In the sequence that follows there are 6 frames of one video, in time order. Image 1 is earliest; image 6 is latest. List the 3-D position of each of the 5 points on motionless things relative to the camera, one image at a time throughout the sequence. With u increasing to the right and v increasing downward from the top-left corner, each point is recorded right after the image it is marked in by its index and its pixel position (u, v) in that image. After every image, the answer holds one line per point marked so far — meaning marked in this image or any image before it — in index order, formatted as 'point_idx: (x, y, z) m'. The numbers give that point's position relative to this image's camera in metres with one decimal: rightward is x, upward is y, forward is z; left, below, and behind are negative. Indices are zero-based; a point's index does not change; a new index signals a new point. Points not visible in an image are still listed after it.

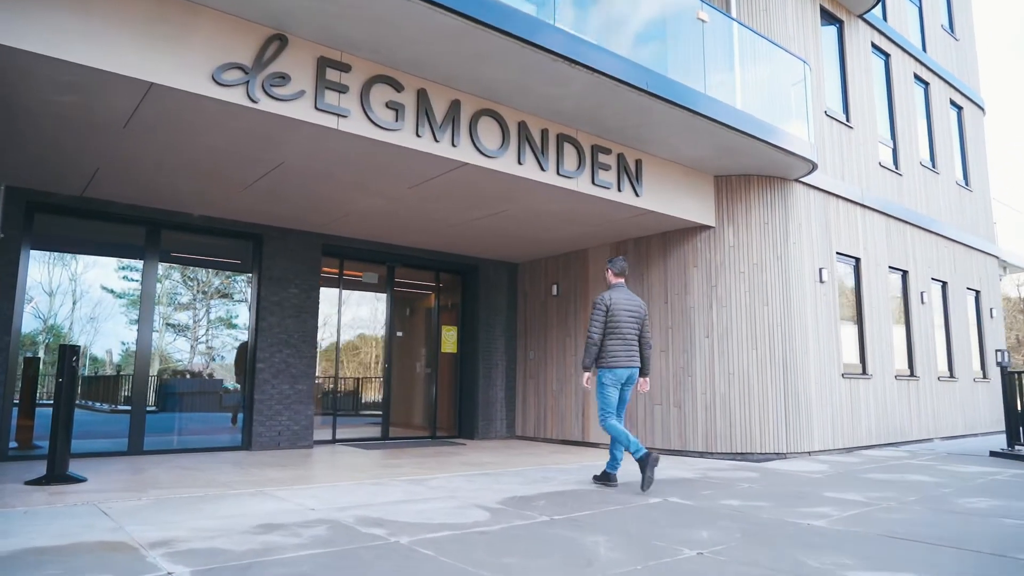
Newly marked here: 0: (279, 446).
0: (-2.9, -1.9, +8.3) m
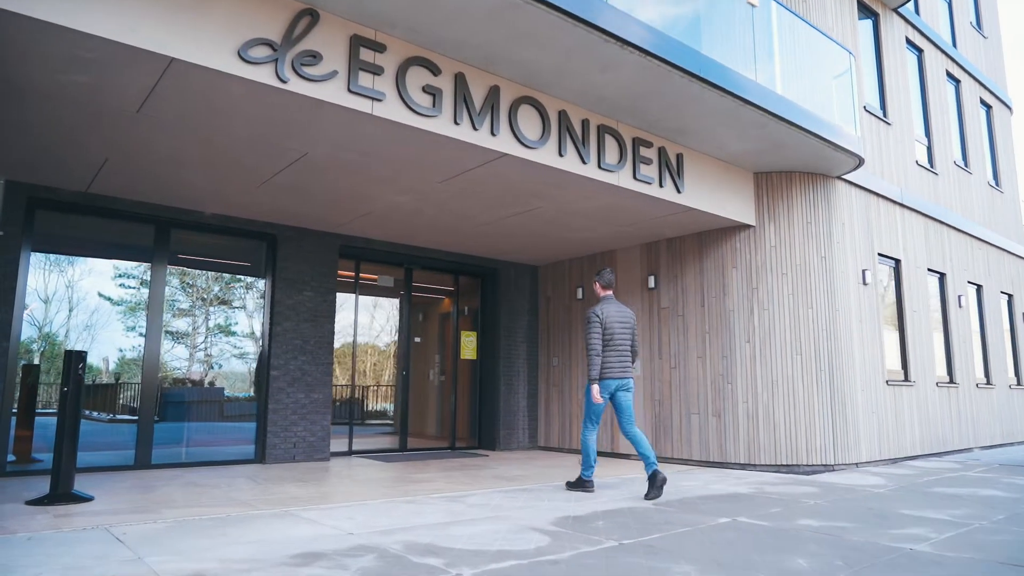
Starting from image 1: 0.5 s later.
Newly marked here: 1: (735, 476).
0: (-2.5, -2.0, +7.8) m
1: (+2.2, -1.9, +6.8) m
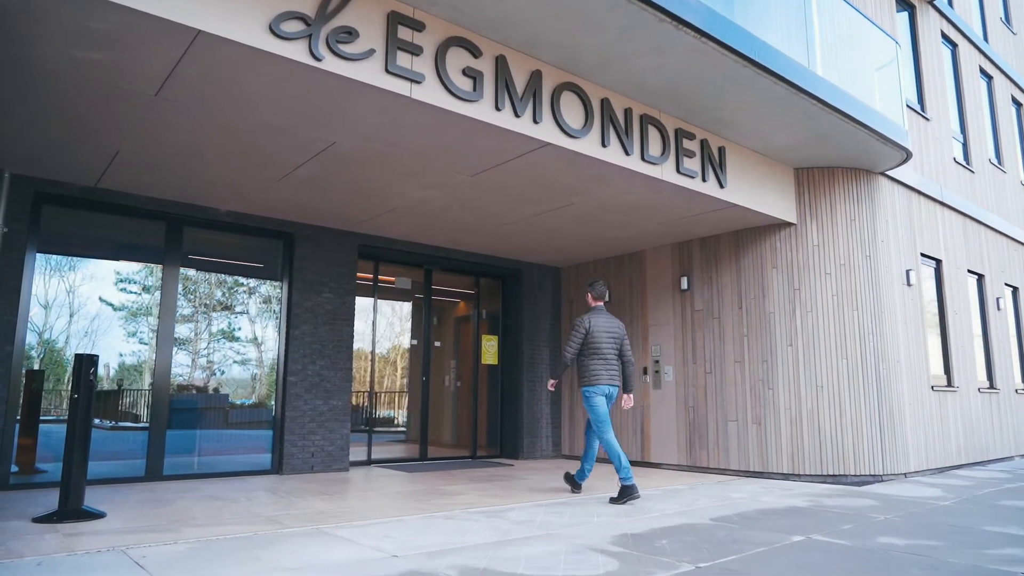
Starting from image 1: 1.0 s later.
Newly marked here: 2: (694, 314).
0: (-2.2, -2.0, +7.4) m
1: (+2.6, -1.9, +6.4) m
2: (+2.2, -0.3, +8.2) m
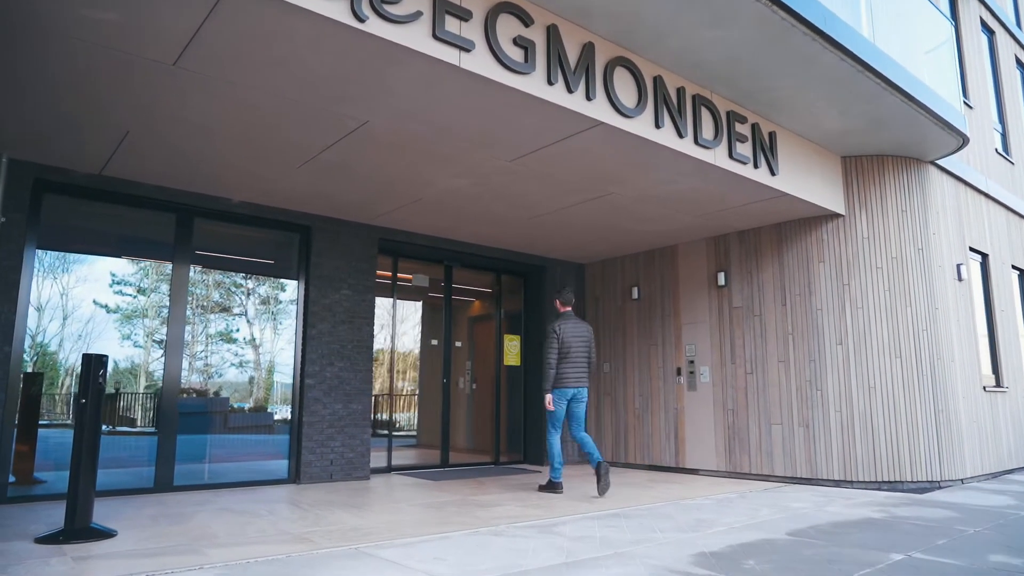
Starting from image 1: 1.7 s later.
0: (-1.9, -2.0, +6.9) m
1: (+2.9, -1.8, +6.0) m
2: (+2.5, -0.3, +7.8) m
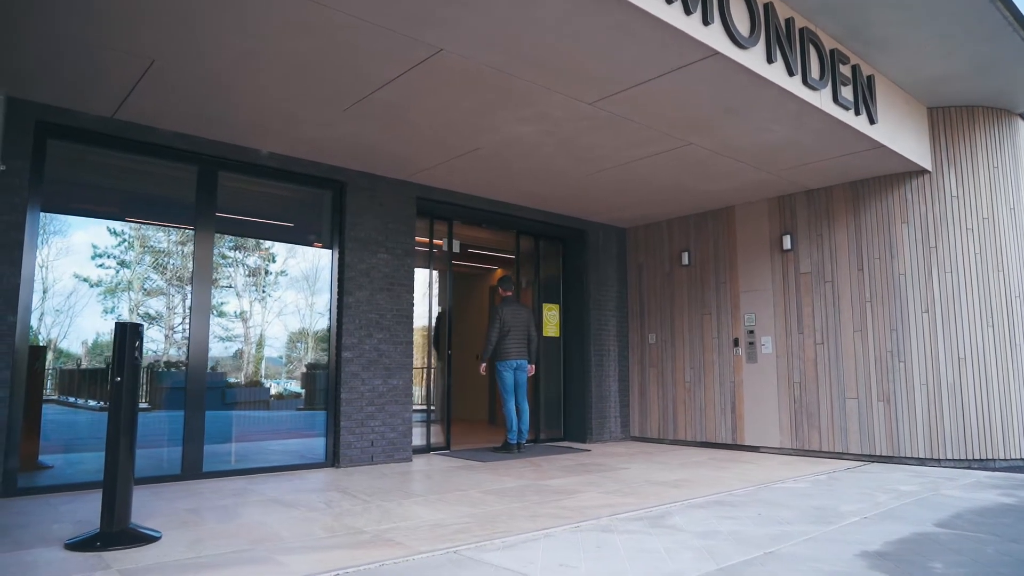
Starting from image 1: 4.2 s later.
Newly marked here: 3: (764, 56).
0: (-1.3, -1.6, +6.3) m
1: (+3.5, -1.5, +5.5) m
2: (+3.1, +0.1, +7.2) m
3: (+1.6, +1.5, +4.4) m
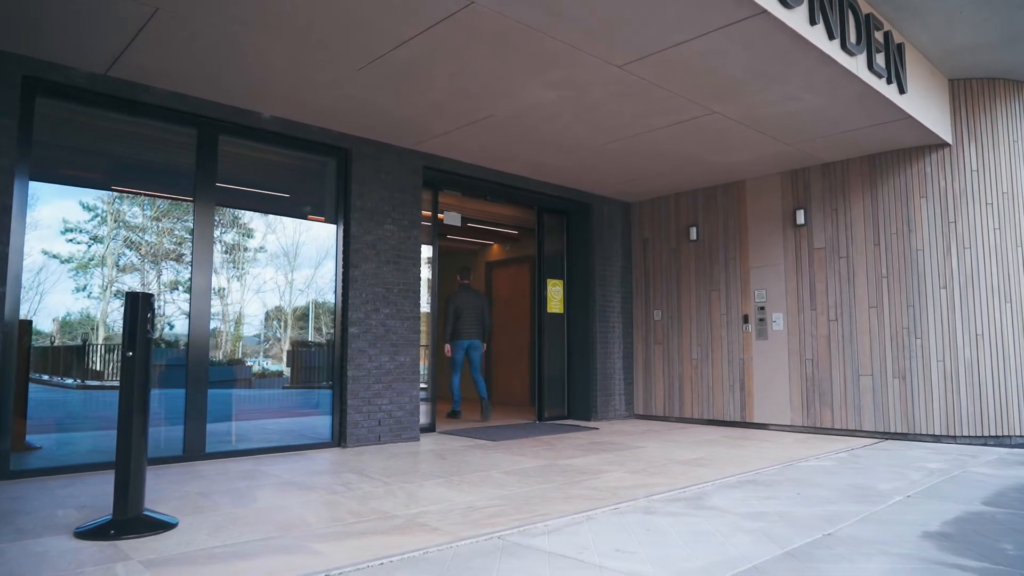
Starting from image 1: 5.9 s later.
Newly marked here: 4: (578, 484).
0: (-1.2, -1.4, +6.1) m
1: (+3.6, -1.3, +5.4) m
2: (+3.1, +0.4, +7.1) m
3: (+1.8, +1.7, +4.2) m
4: (+0.4, -1.2, +4.3) m
